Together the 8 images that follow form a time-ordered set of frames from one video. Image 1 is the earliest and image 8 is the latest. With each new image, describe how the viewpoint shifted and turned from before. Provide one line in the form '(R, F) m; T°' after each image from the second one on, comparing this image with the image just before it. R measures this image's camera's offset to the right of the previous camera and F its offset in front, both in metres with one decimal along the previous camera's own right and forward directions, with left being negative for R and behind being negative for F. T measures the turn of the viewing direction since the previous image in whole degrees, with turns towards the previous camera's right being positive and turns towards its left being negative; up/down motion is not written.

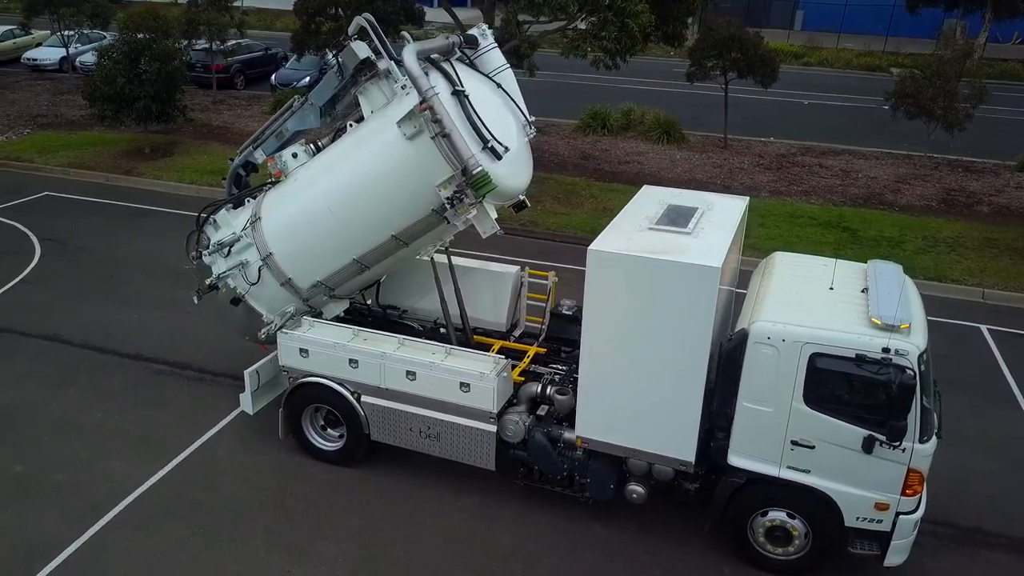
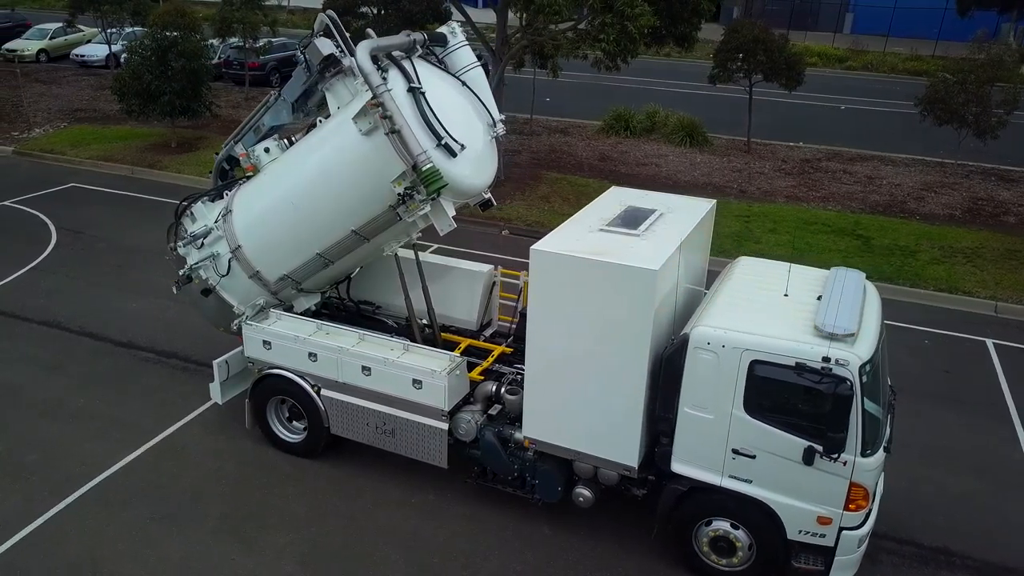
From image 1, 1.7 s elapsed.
(+0.7, 0.0) m; -3°
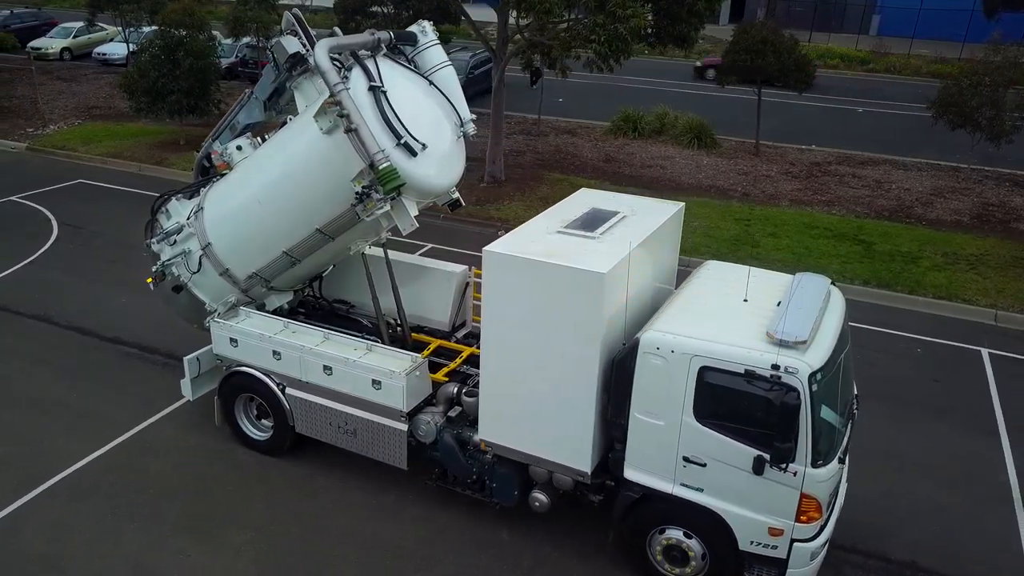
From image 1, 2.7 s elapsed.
(+0.5, +0.1) m; -2°
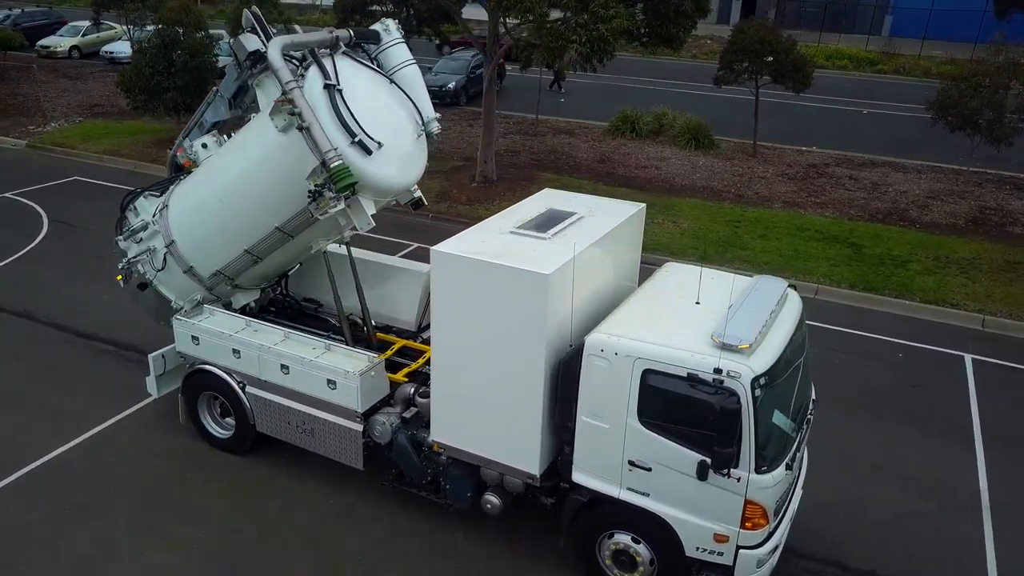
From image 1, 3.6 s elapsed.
(+0.5, +0.1) m; -1°
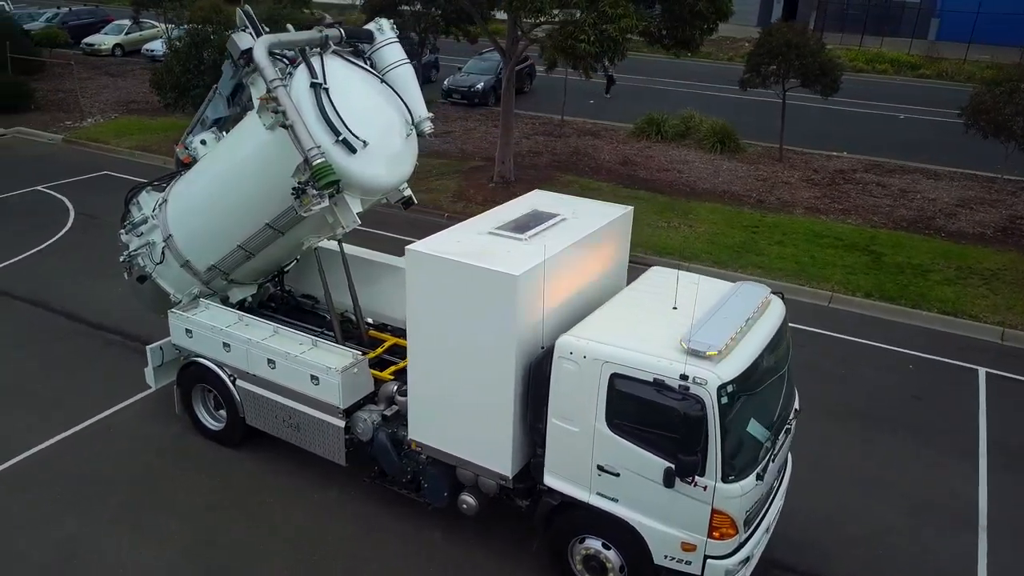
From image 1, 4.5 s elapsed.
(+0.4, 0.0) m; -3°
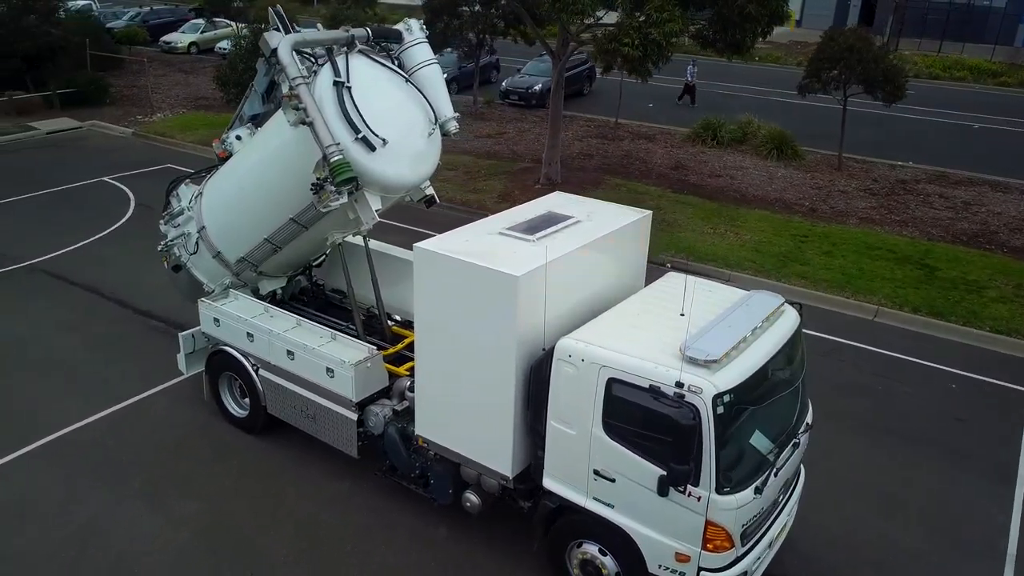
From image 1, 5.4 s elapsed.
(+0.4, 0.0) m; -5°
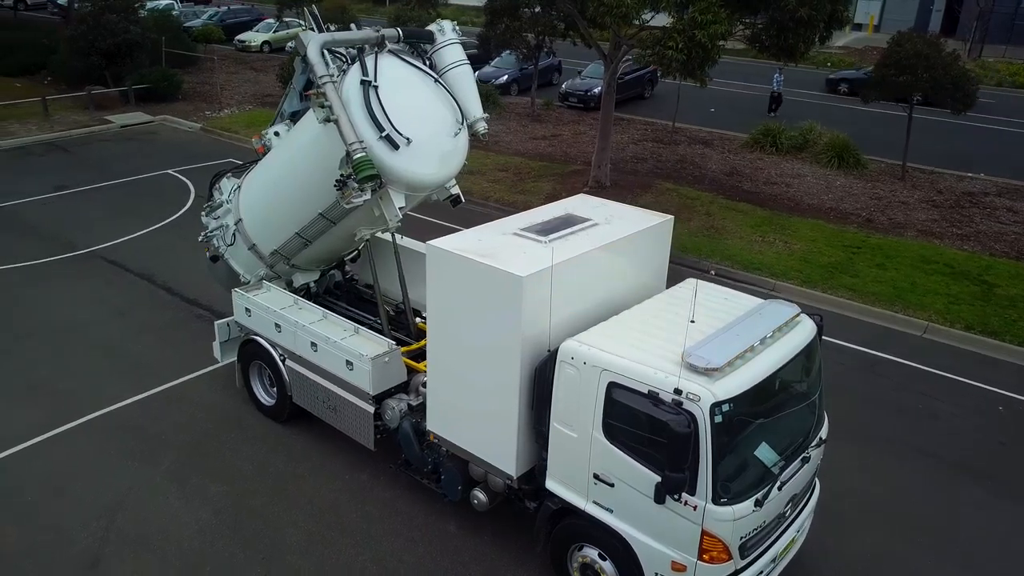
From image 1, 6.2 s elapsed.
(+0.4, 0.0) m; -5°
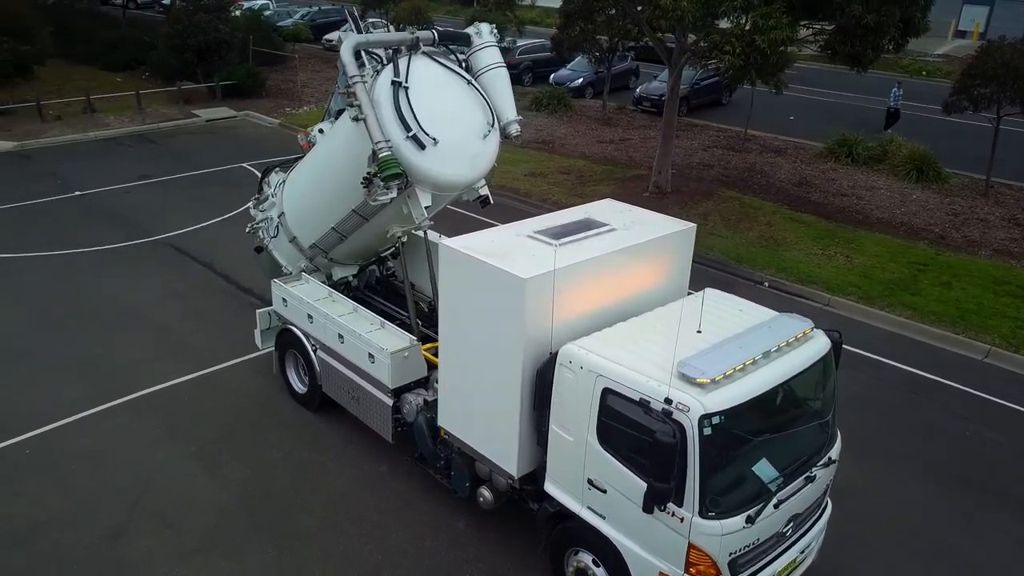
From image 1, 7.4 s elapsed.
(+0.5, 0.0) m; -6°
